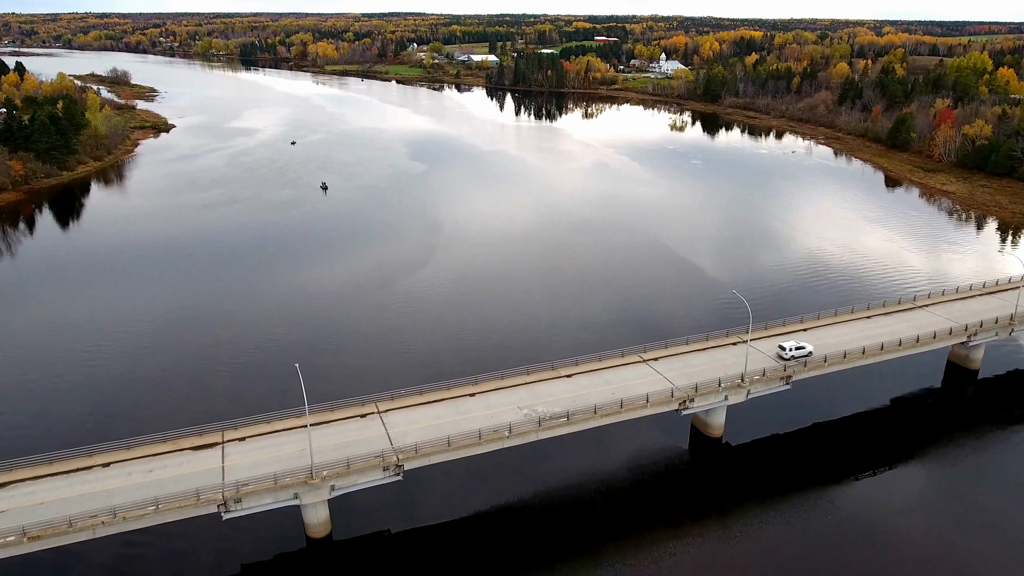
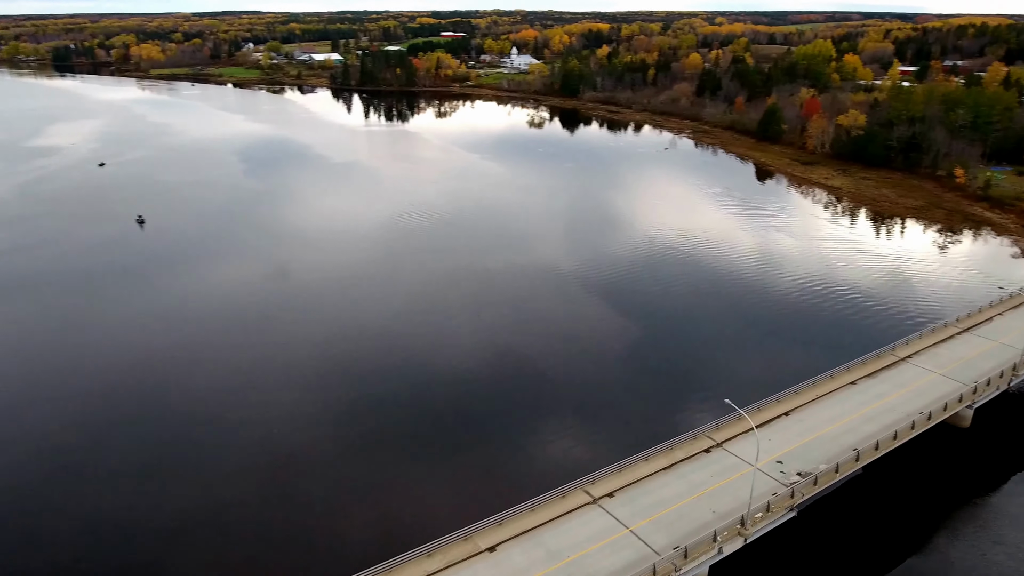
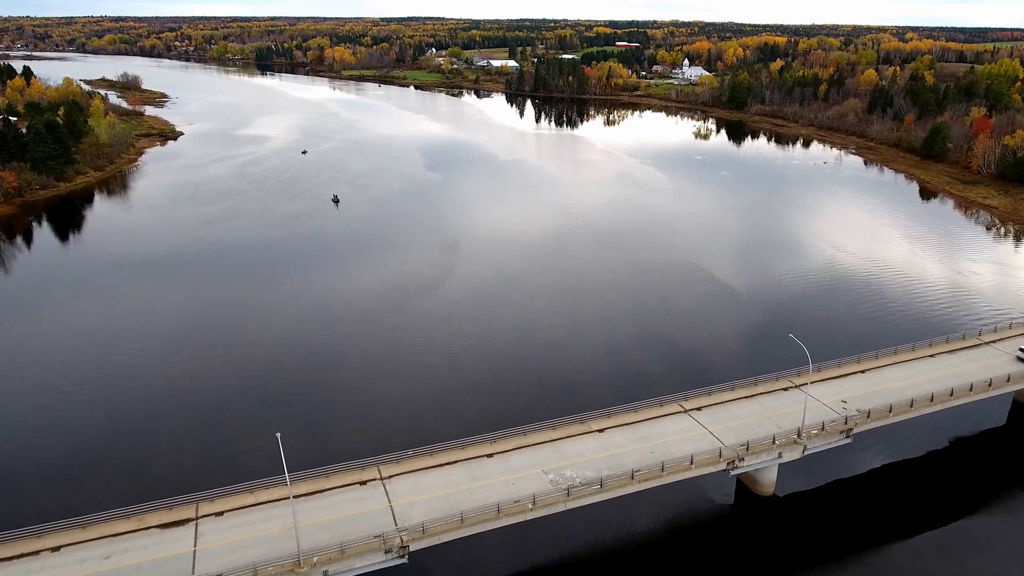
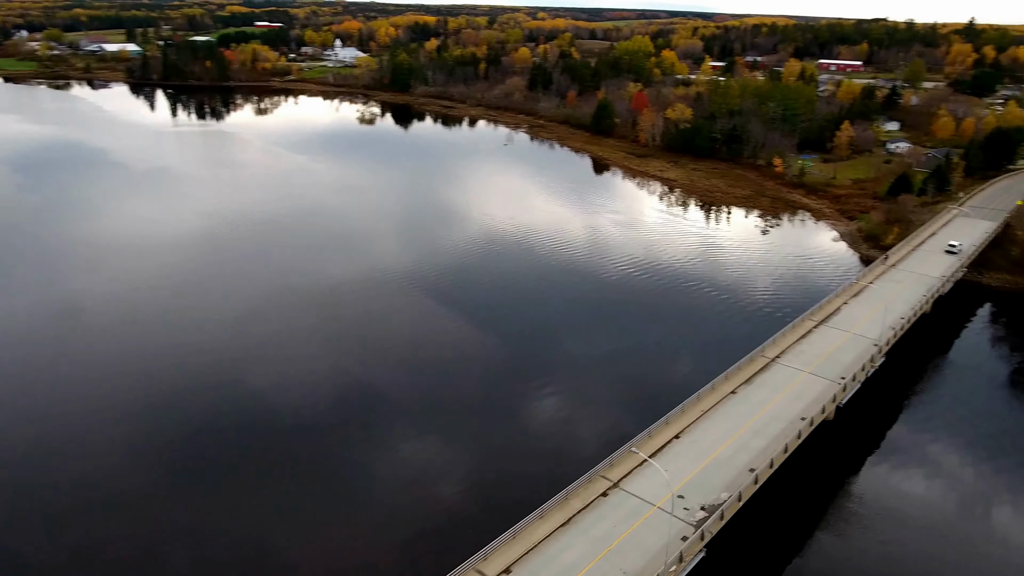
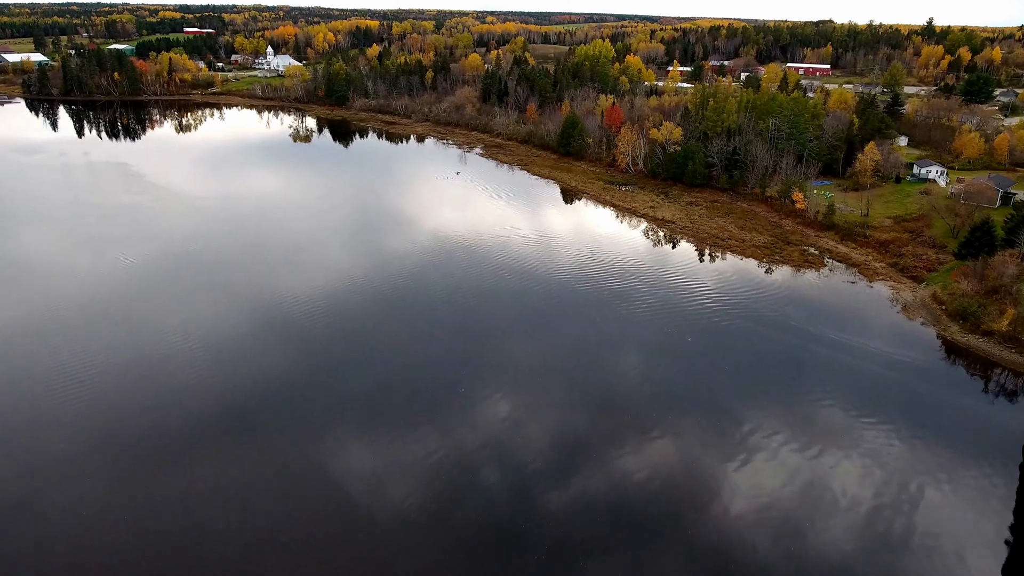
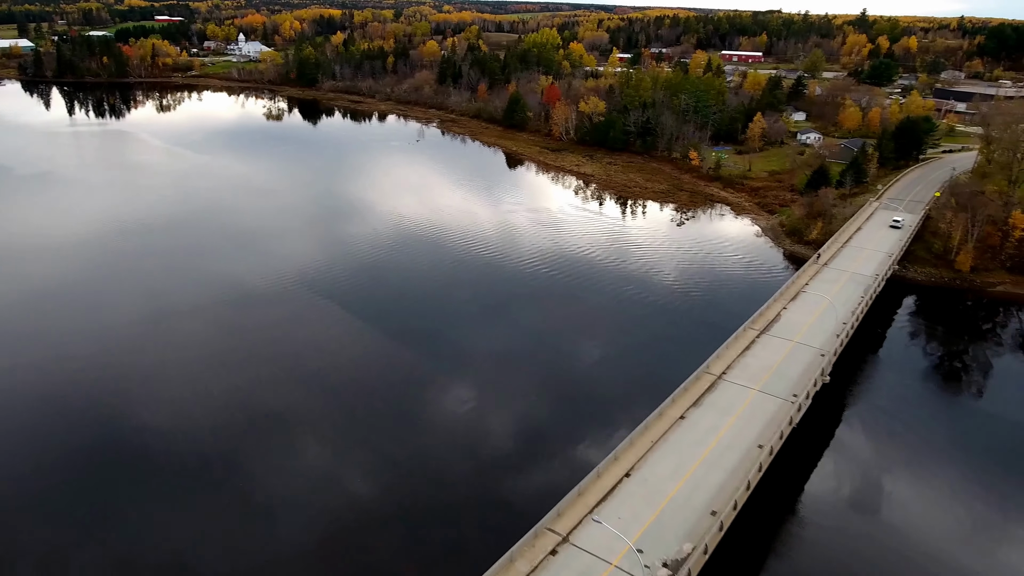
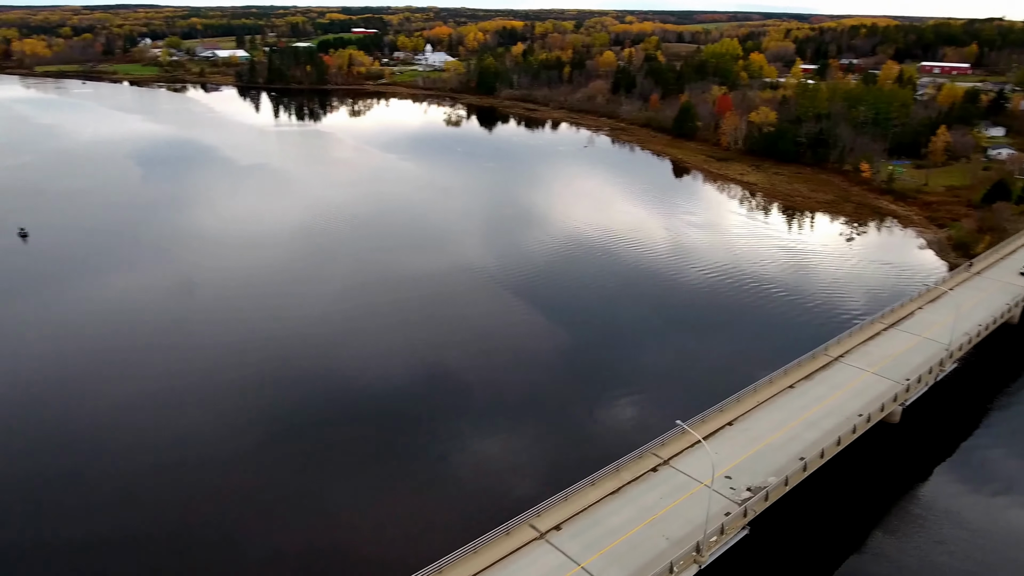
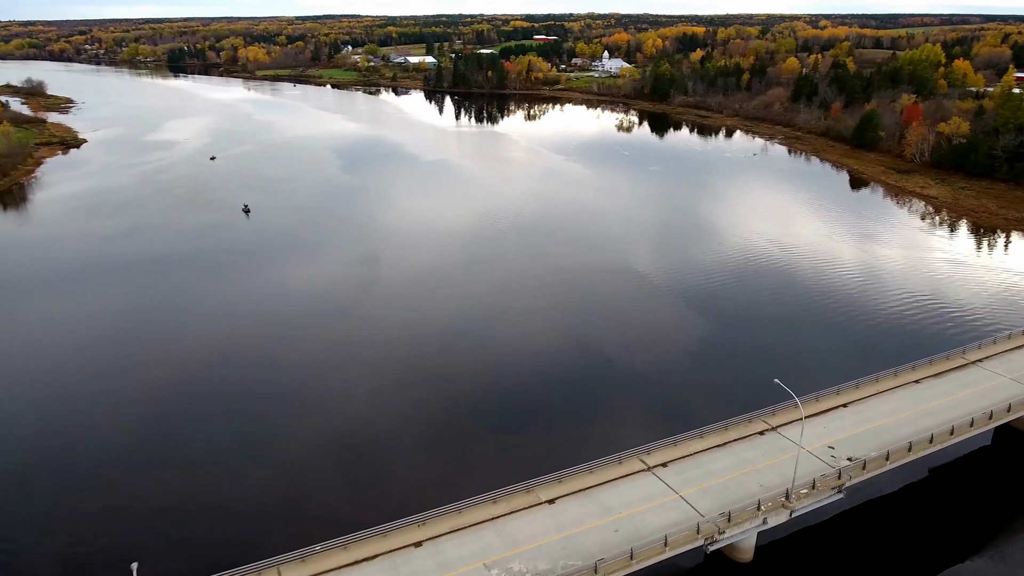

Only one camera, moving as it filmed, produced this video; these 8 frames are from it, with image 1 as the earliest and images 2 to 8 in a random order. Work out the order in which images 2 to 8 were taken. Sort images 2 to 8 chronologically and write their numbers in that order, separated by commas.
3, 8, 2, 7, 4, 6, 5
